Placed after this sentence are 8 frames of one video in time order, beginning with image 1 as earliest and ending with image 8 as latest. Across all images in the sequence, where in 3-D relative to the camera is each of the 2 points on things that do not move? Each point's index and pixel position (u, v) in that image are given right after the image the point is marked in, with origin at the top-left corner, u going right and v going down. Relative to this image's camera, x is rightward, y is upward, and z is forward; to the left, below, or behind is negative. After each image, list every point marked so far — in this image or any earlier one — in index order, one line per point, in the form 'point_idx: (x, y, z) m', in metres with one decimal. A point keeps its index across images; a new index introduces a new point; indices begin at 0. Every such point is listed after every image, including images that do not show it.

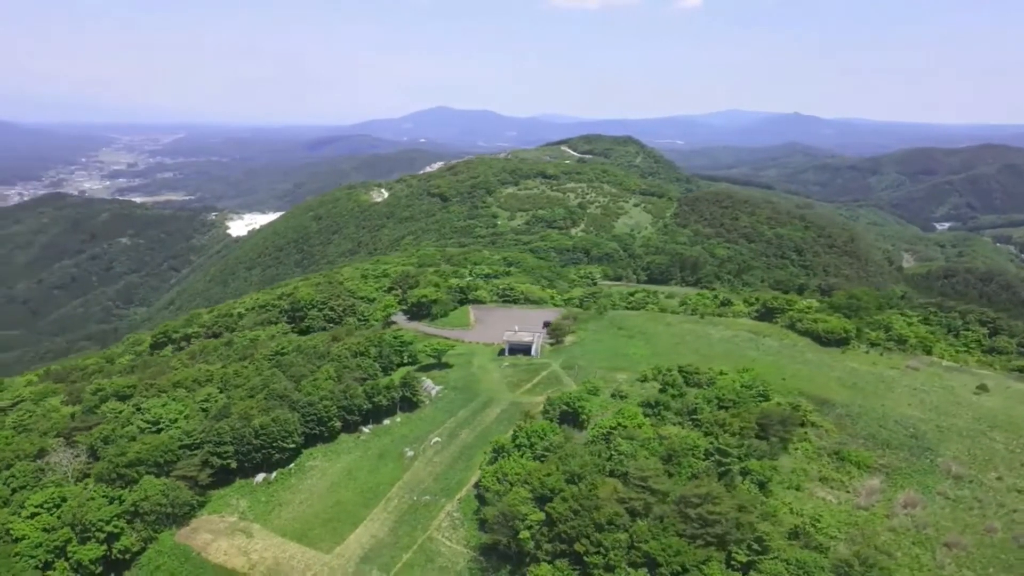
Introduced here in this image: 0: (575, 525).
0: (+1.6, -6.4, +19.4) m
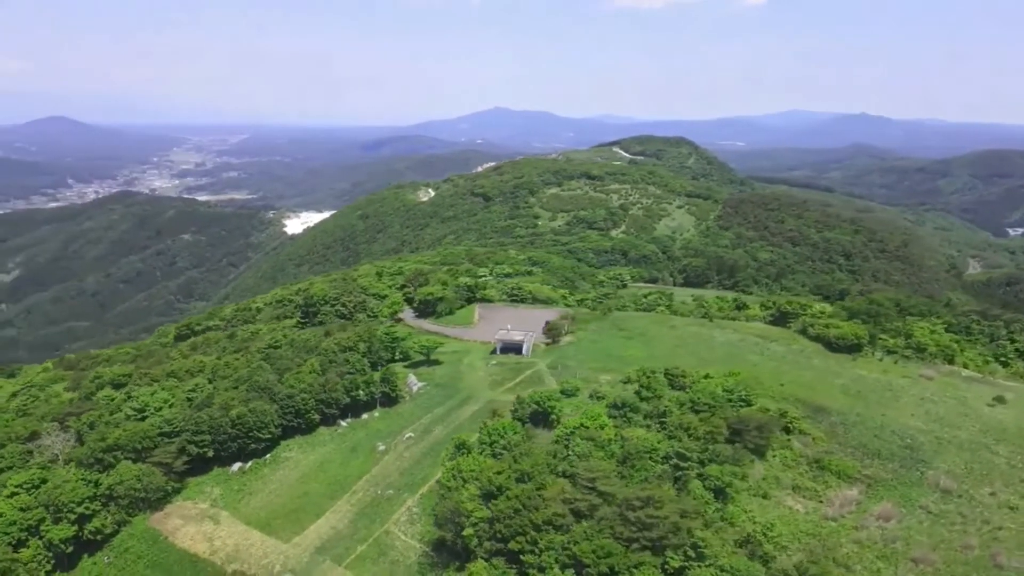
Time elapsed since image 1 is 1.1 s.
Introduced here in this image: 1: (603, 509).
0: (0.0, -6.4, +19.3) m
1: (+2.5, -6.0, +19.4) m
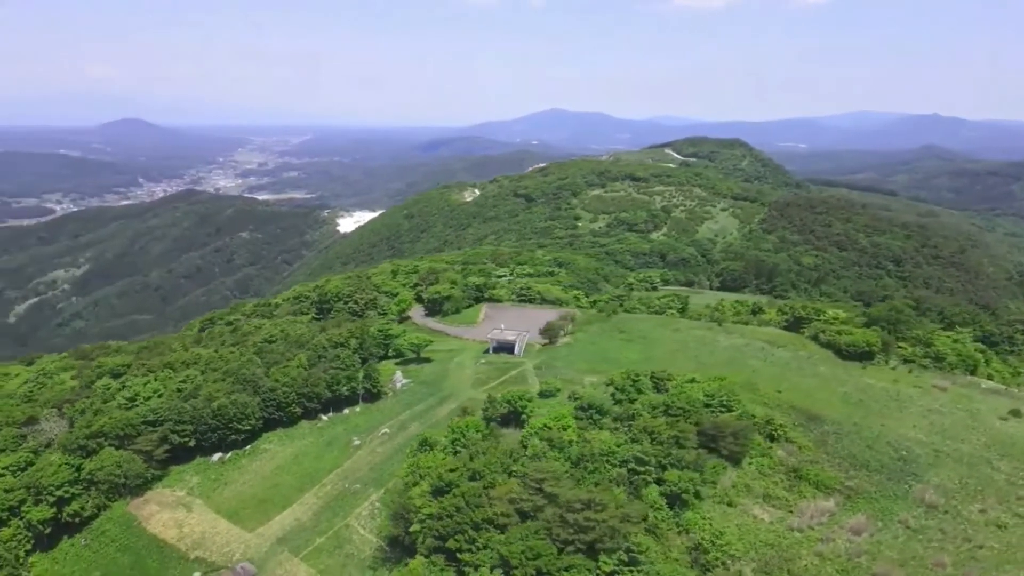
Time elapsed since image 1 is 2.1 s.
0: (-1.6, -6.3, +19.2) m
1: (+0.9, -6.0, +19.2) m
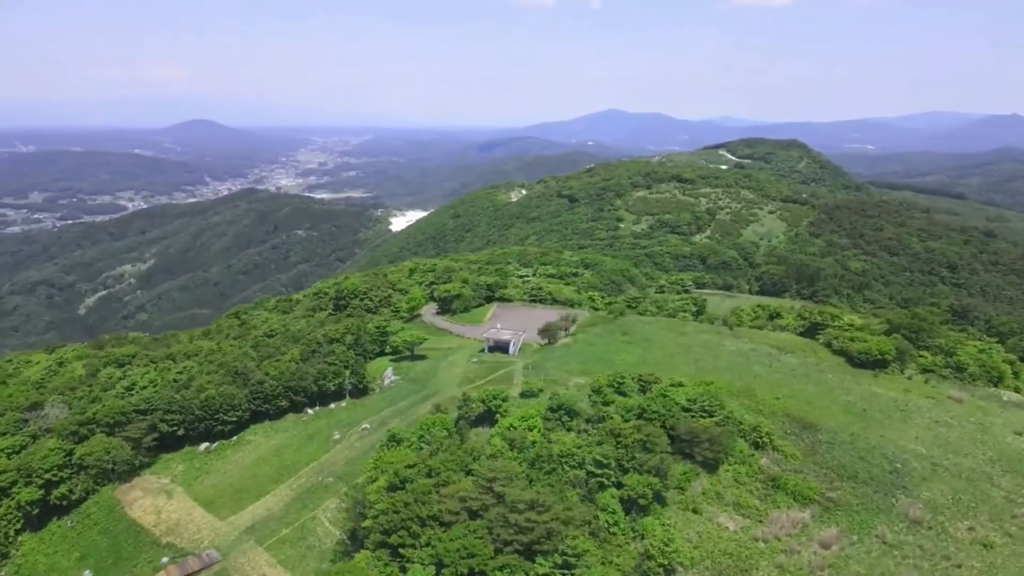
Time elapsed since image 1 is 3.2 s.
0: (-3.1, -6.2, +19.4) m
1: (-0.6, -6.0, +19.1) m
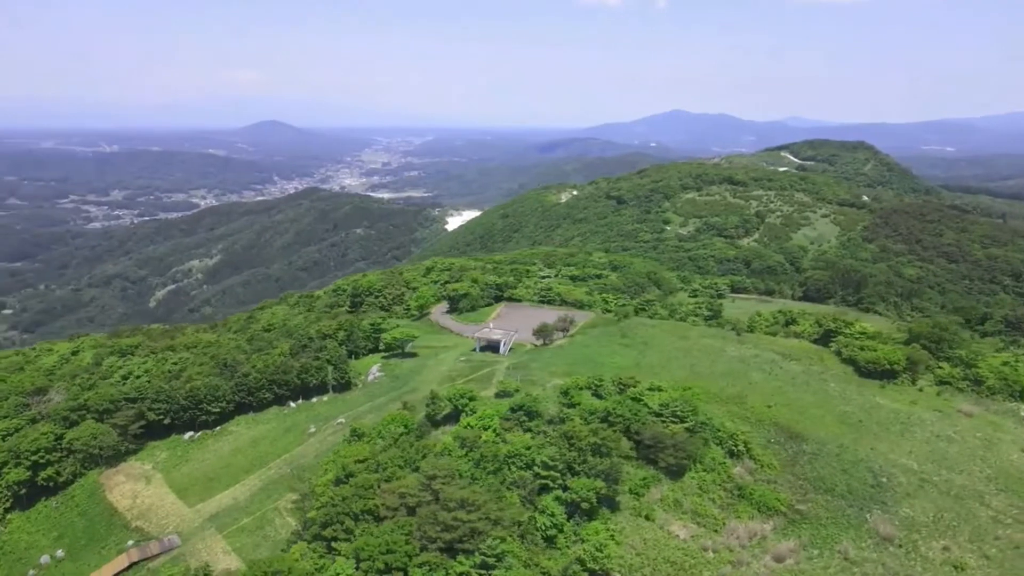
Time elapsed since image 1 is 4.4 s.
0: (-4.9, -6.1, +19.6) m
1: (-2.4, -5.9, +19.2) m
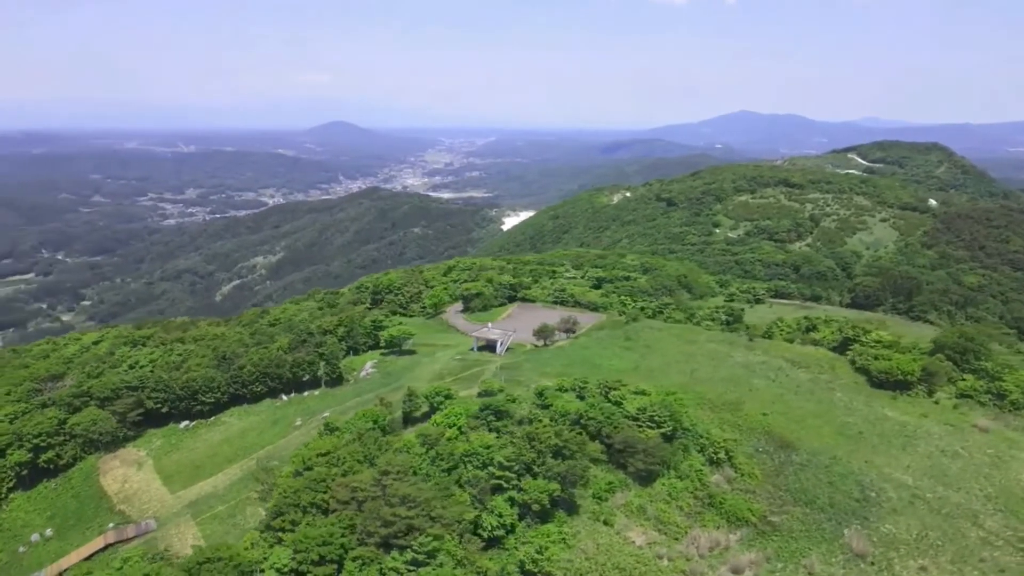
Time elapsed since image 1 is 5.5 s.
0: (-6.3, -6.0, +20.1) m
1: (-3.9, -5.9, +19.5) m
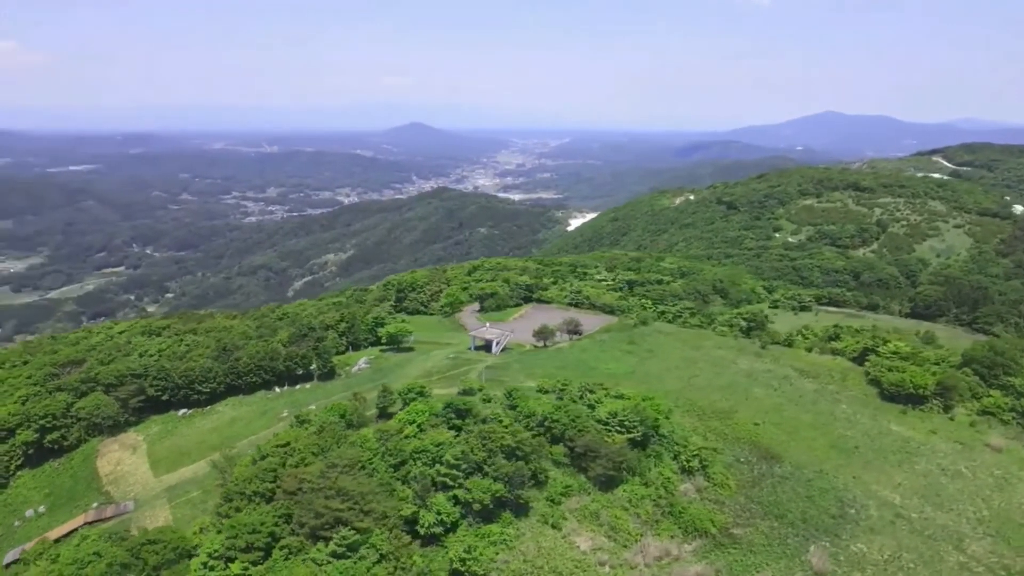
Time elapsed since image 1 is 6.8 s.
0: (-8.0, -5.9, +20.7) m
1: (-5.6, -5.7, +19.9) m
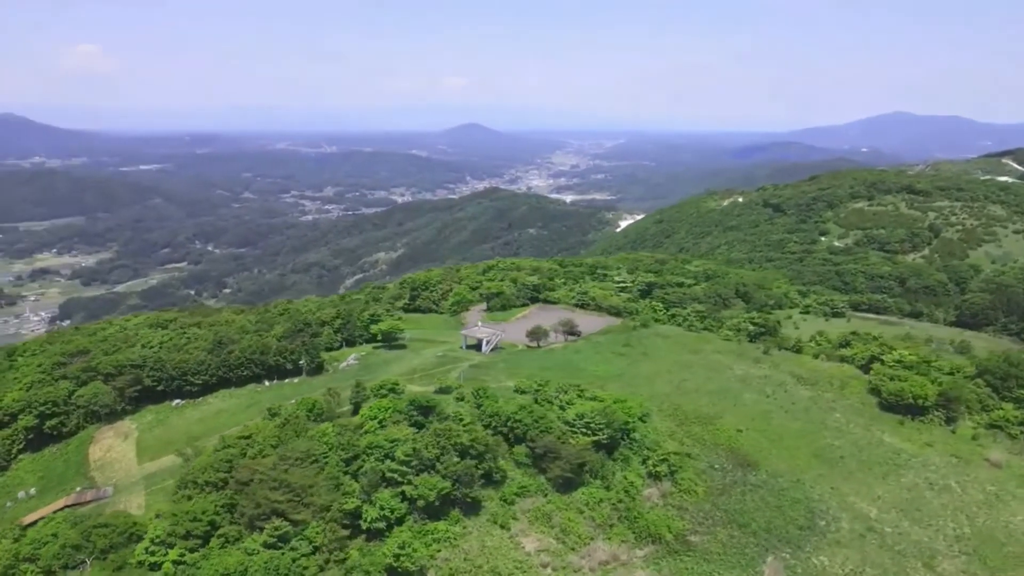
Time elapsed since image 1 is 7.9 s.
0: (-9.5, -5.7, +21.3) m
1: (-7.2, -5.6, +20.3) m
